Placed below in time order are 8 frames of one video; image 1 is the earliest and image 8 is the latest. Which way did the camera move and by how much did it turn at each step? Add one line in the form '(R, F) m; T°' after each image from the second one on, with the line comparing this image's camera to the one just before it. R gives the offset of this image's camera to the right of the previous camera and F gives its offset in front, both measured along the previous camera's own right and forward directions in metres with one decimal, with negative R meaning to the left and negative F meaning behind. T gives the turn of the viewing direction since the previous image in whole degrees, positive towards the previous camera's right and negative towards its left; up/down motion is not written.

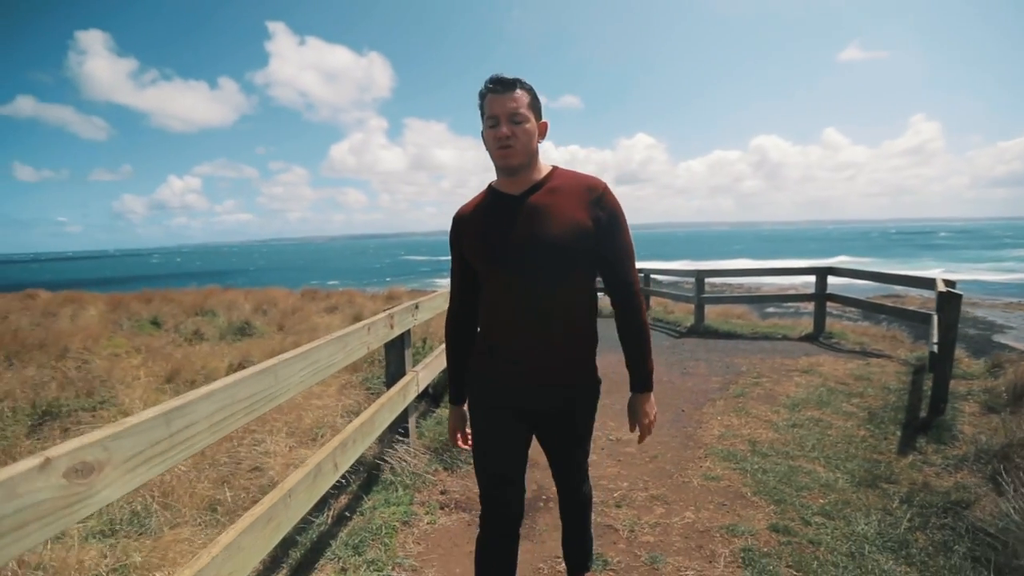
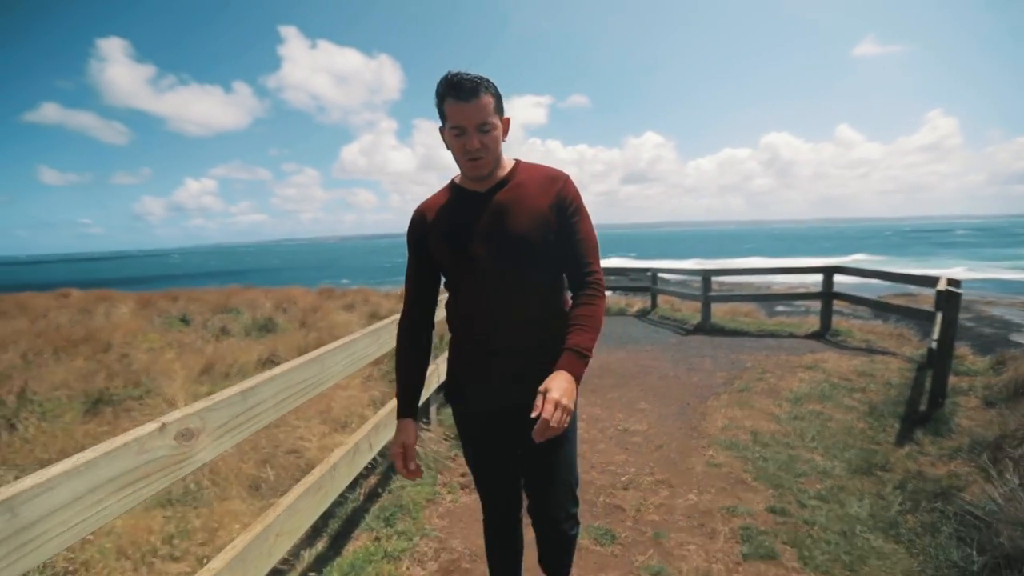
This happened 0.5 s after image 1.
(0.0, -0.3) m; -1°
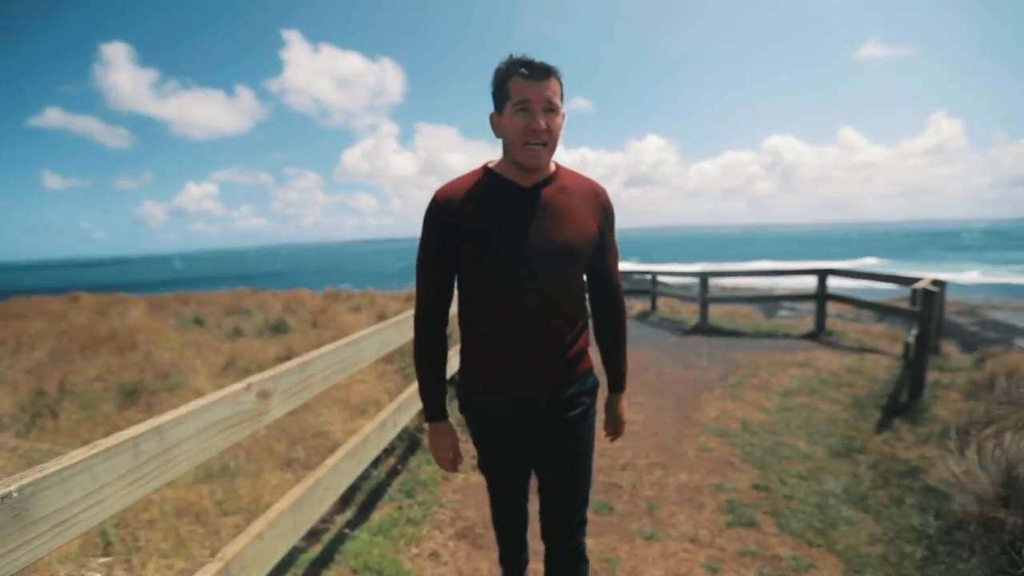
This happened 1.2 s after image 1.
(0.0, -0.4) m; 0°
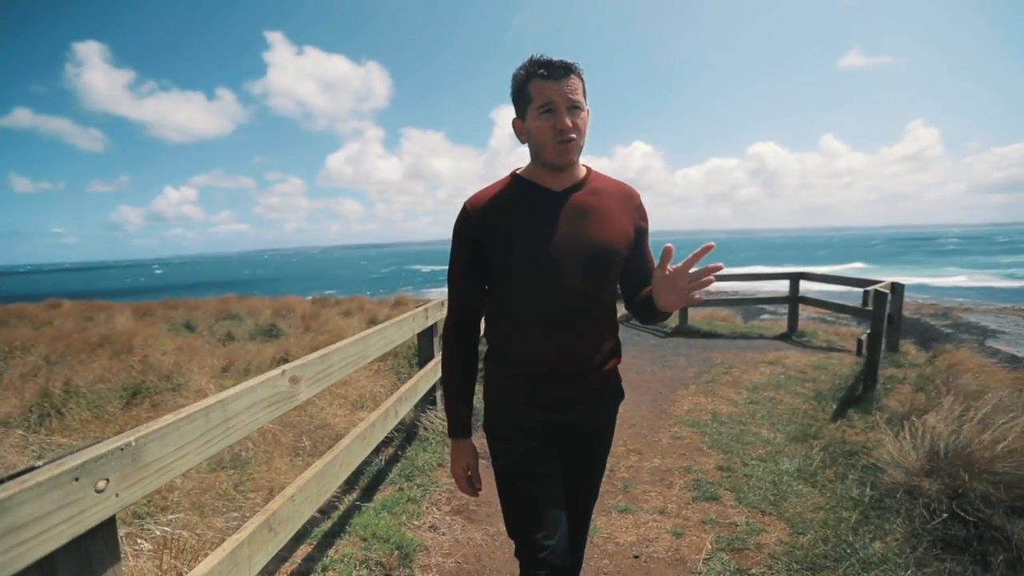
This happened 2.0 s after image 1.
(0.0, -0.4) m; +2°
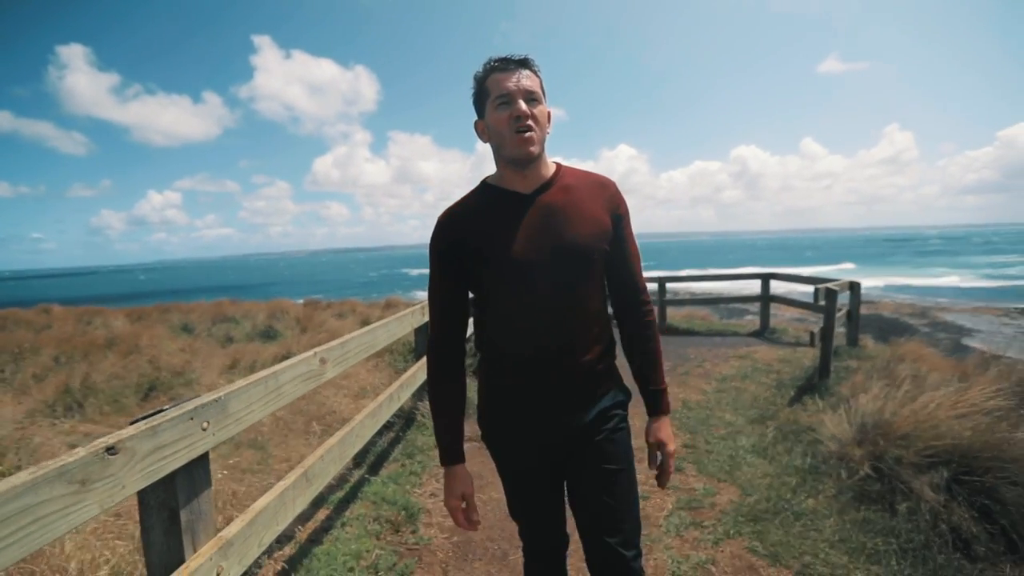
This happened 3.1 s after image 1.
(0.0, -0.5) m; +1°
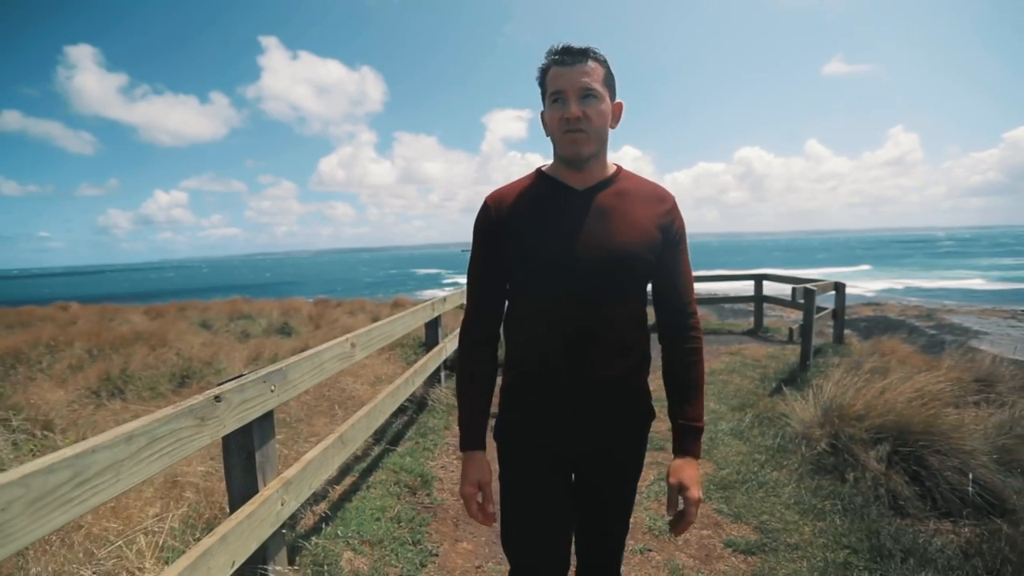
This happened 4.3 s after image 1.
(0.0, -0.6) m; 0°
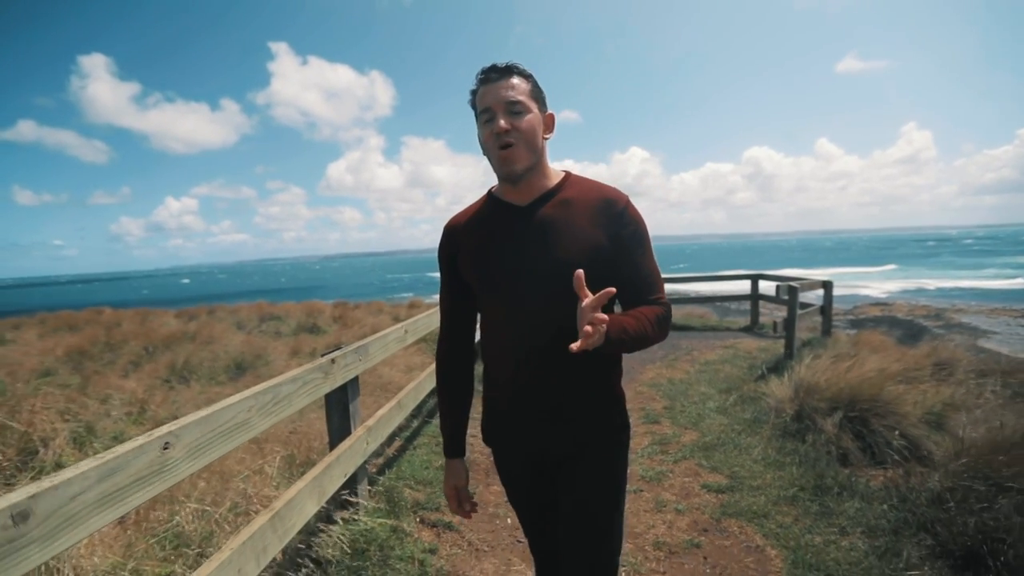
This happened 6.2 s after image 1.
(-0.1, -0.9) m; -1°
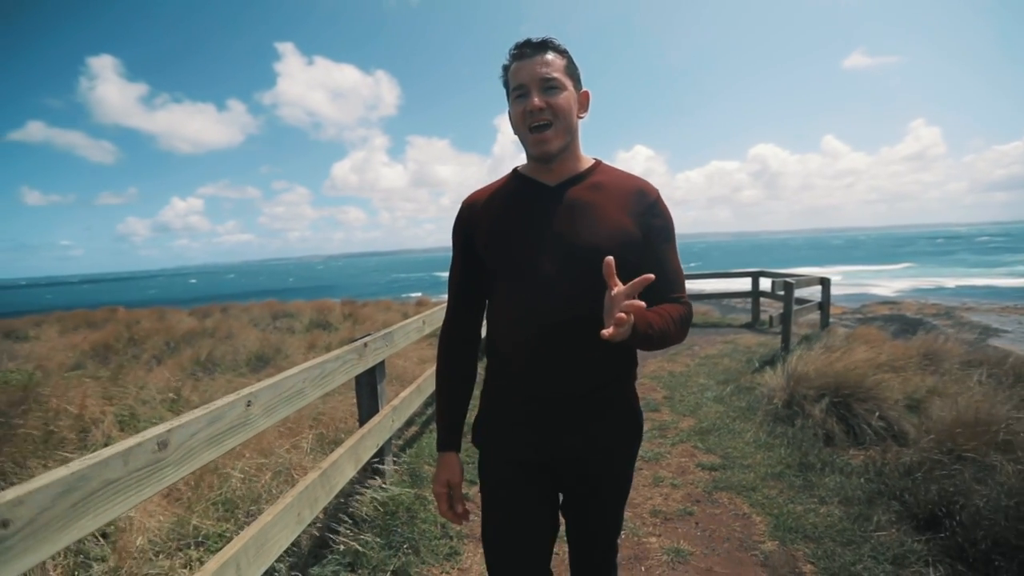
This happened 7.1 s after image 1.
(0.0, -0.4) m; 0°
